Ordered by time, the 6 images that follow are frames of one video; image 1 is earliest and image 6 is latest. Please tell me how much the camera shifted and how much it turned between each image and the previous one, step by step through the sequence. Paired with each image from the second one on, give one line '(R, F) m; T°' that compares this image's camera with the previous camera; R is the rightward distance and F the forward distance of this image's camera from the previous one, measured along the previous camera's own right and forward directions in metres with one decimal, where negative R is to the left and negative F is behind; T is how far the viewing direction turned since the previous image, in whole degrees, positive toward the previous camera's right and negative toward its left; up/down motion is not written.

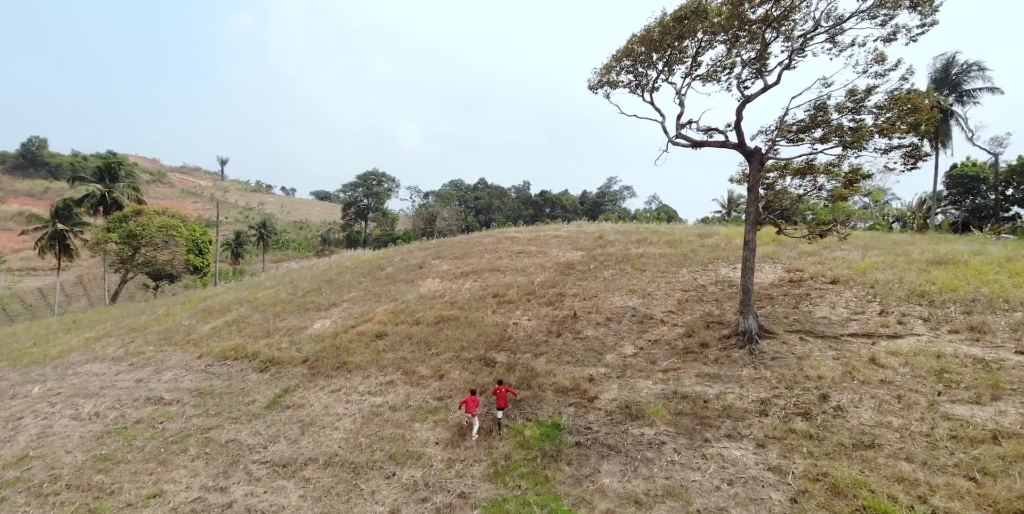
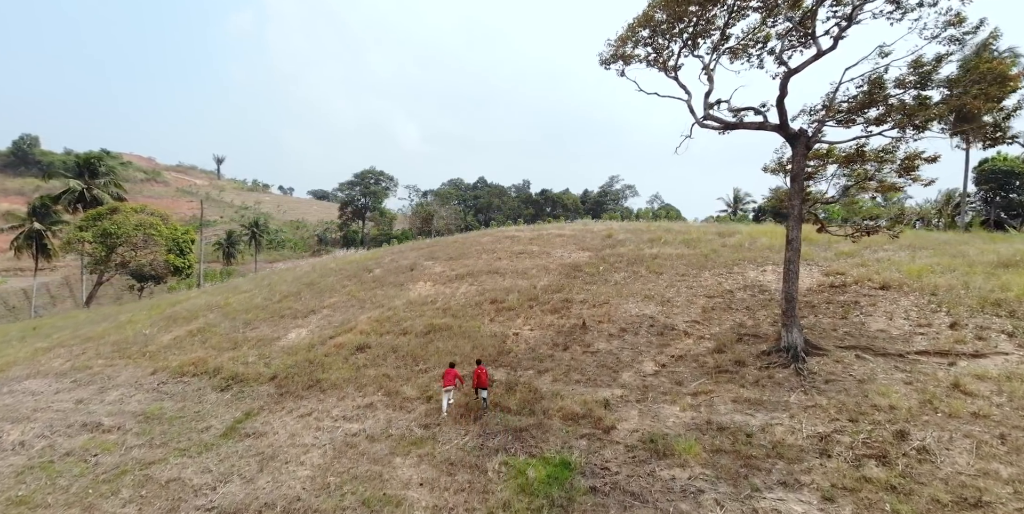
(0.0, +1.7) m; 0°
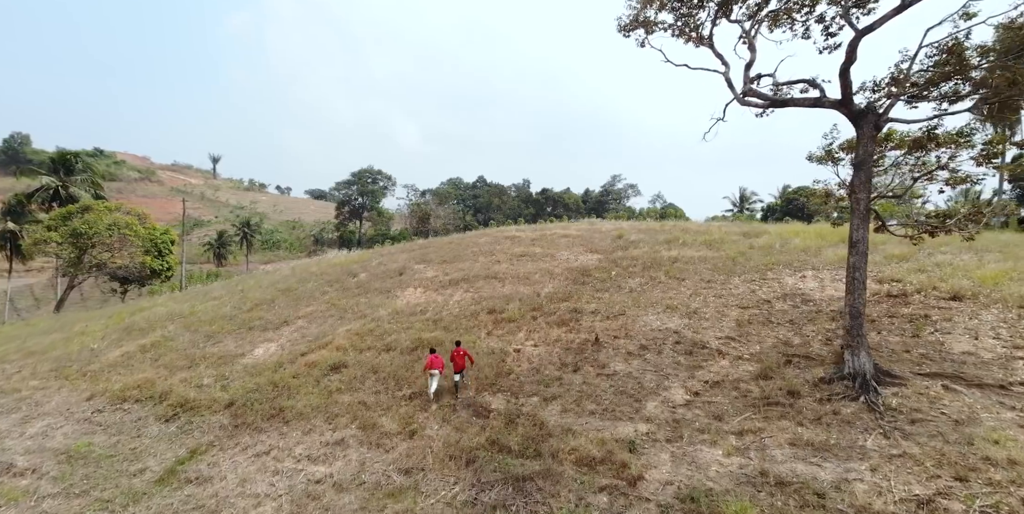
(0.0, +1.8) m; 0°
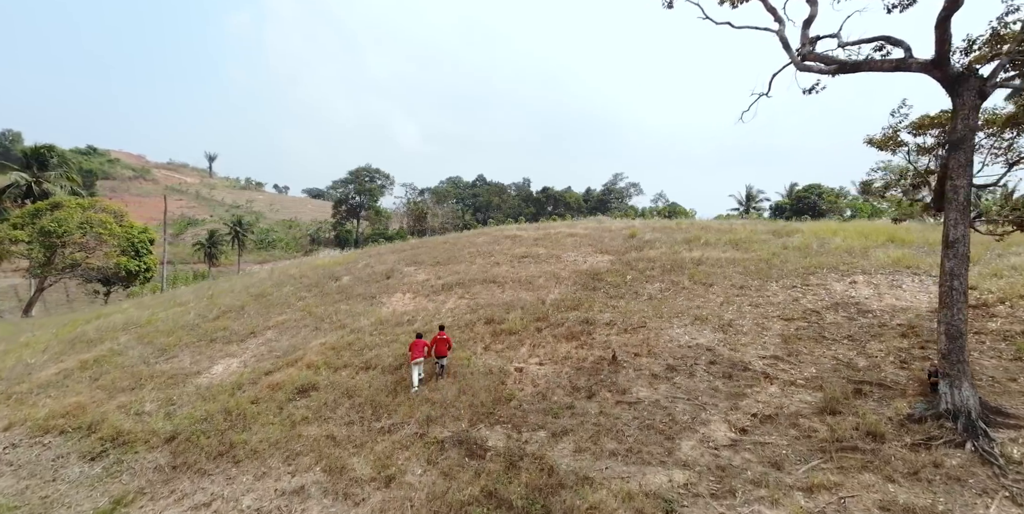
(0.0, +1.7) m; 0°
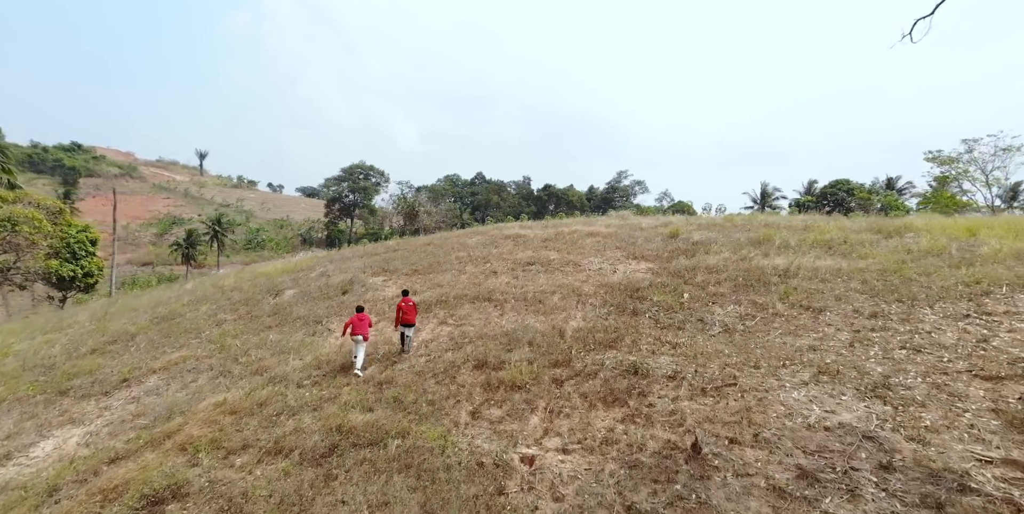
(-0.1, +3.8) m; 0°
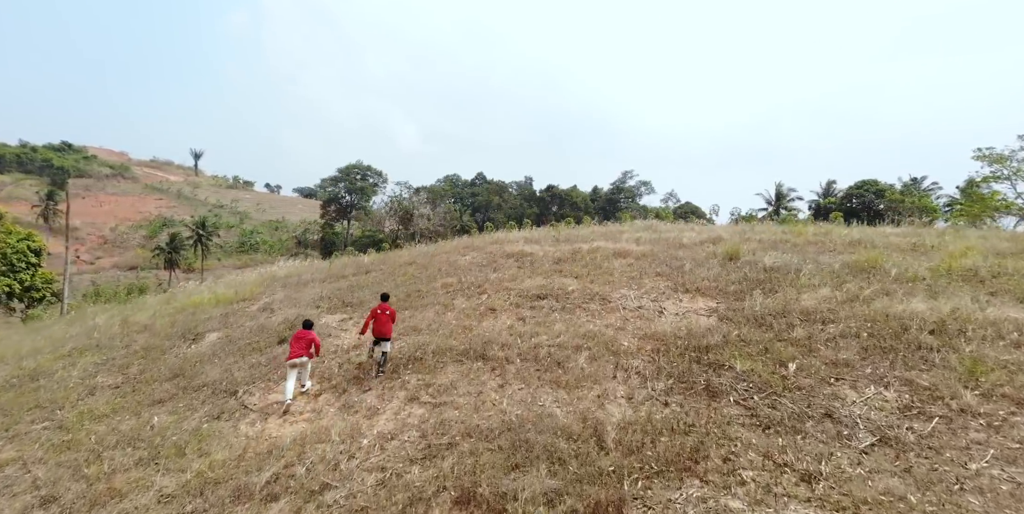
(0.0, +3.0) m; 0°
